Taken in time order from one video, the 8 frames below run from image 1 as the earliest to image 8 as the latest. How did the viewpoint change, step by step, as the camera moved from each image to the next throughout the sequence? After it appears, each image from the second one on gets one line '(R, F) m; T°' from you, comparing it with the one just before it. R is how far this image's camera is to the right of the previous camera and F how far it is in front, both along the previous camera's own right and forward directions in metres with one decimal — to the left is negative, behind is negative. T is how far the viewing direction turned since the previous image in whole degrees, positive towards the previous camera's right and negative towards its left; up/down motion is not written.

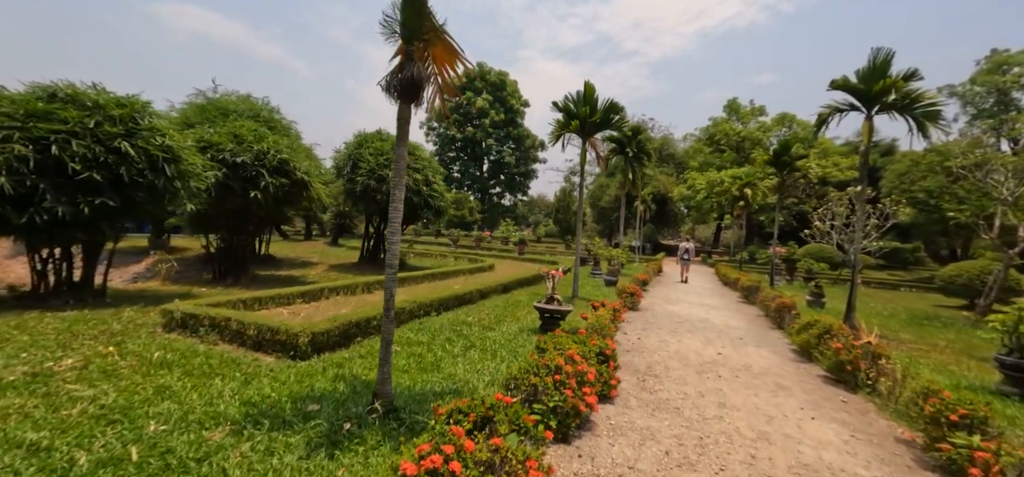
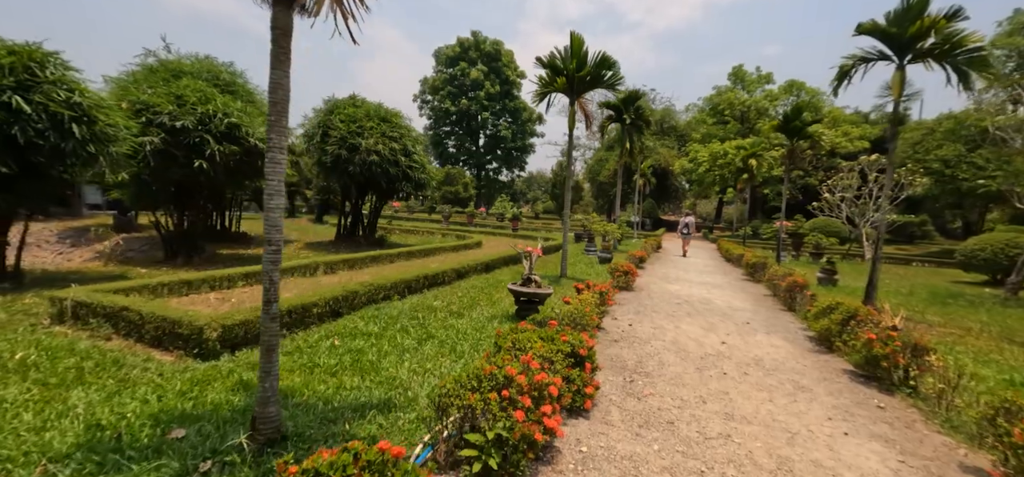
(+0.5, +1.2) m; 0°
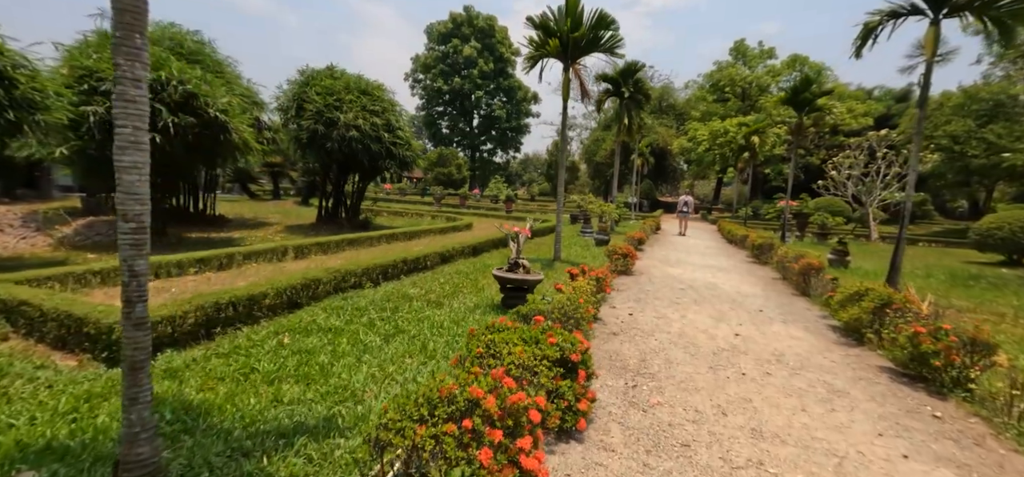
(+0.2, +0.9) m; 0°
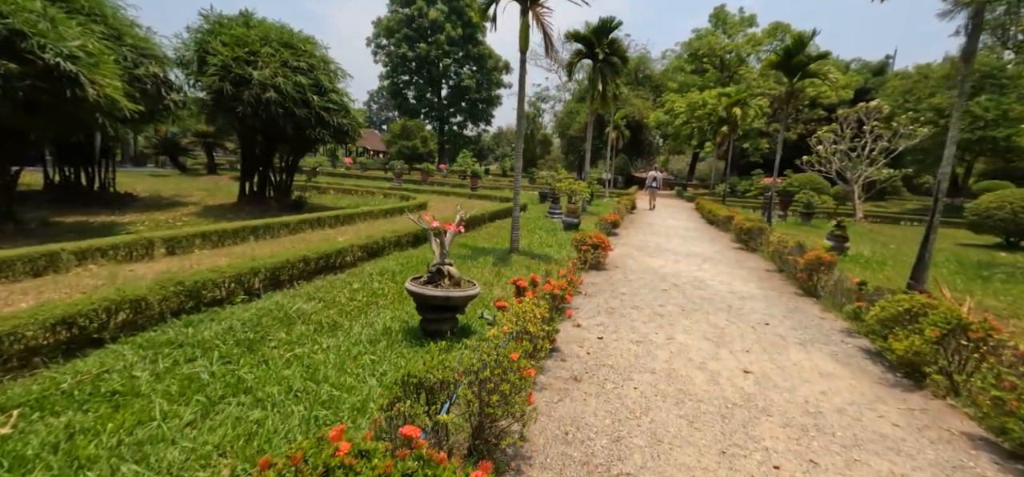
(+0.5, +1.9) m; +3°
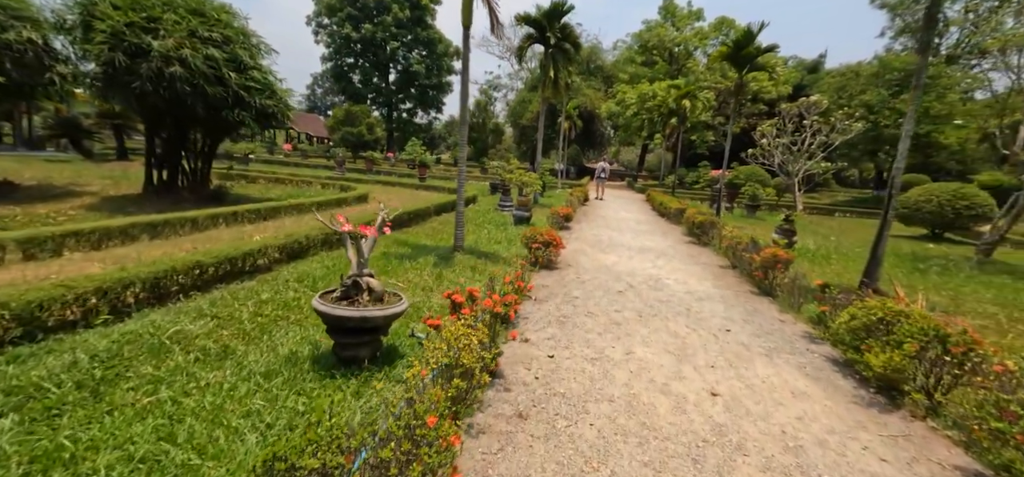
(+0.2, +0.7) m; +6°
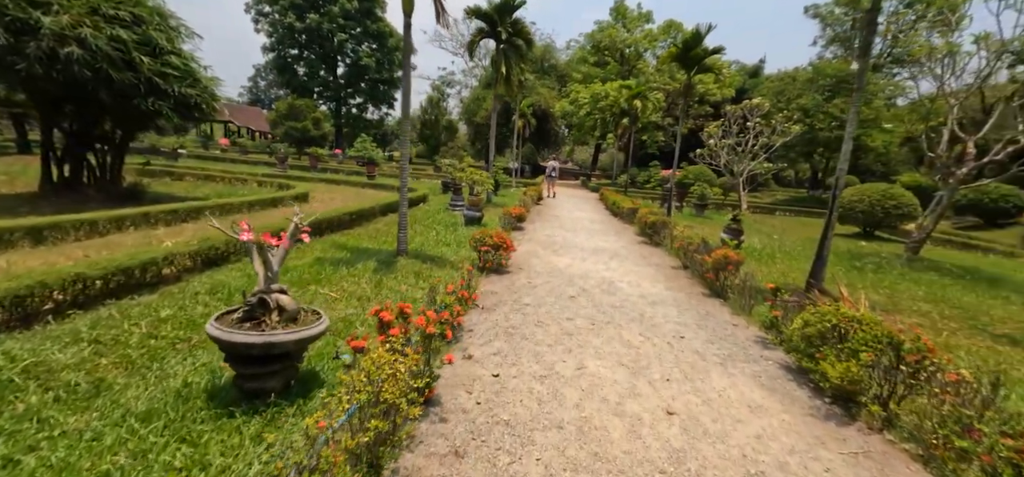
(+0.1, +0.4) m; +5°
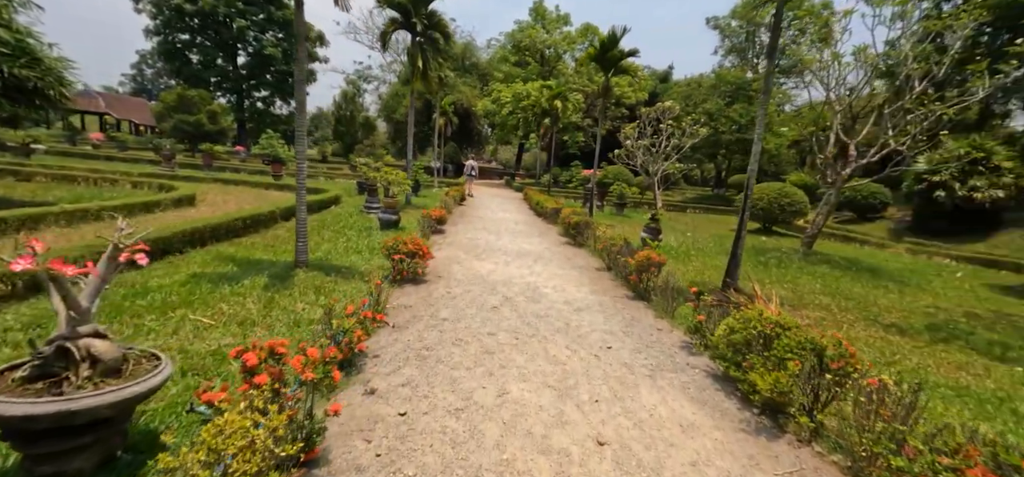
(+0.1, +0.5) m; +9°
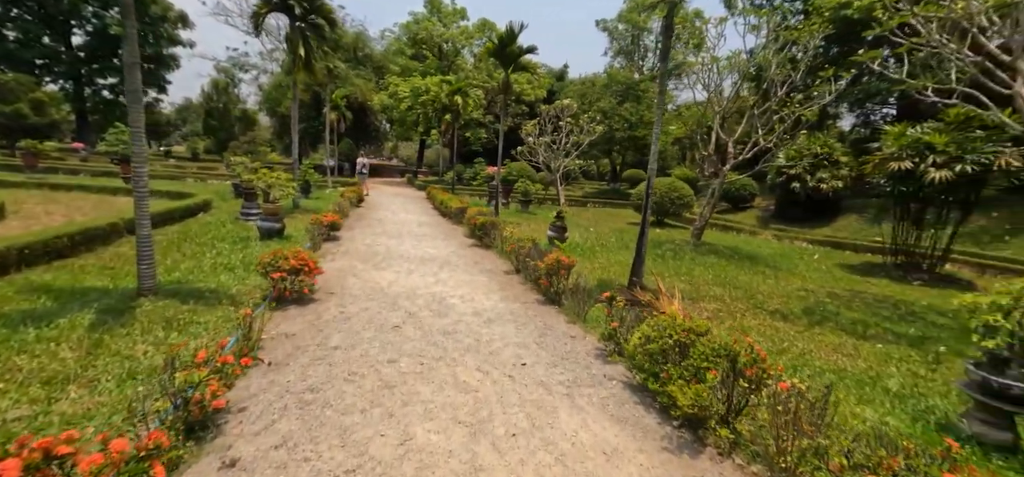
(+0.1, +0.5) m; +12°
